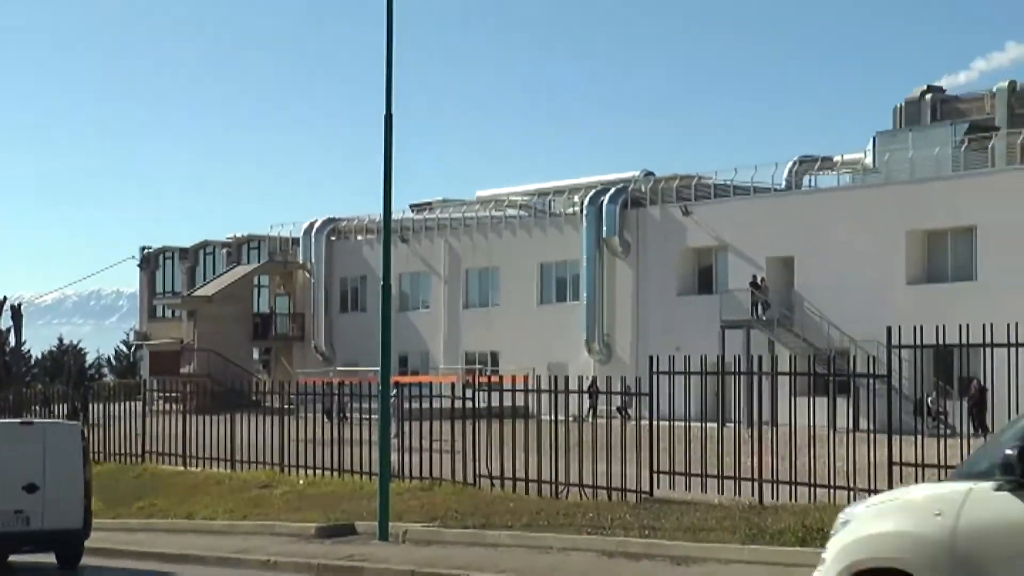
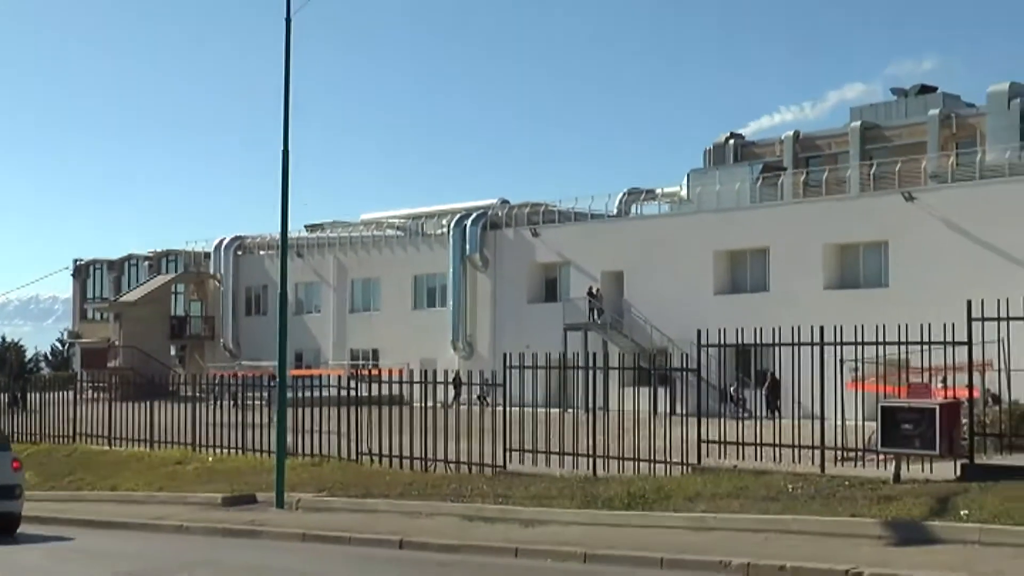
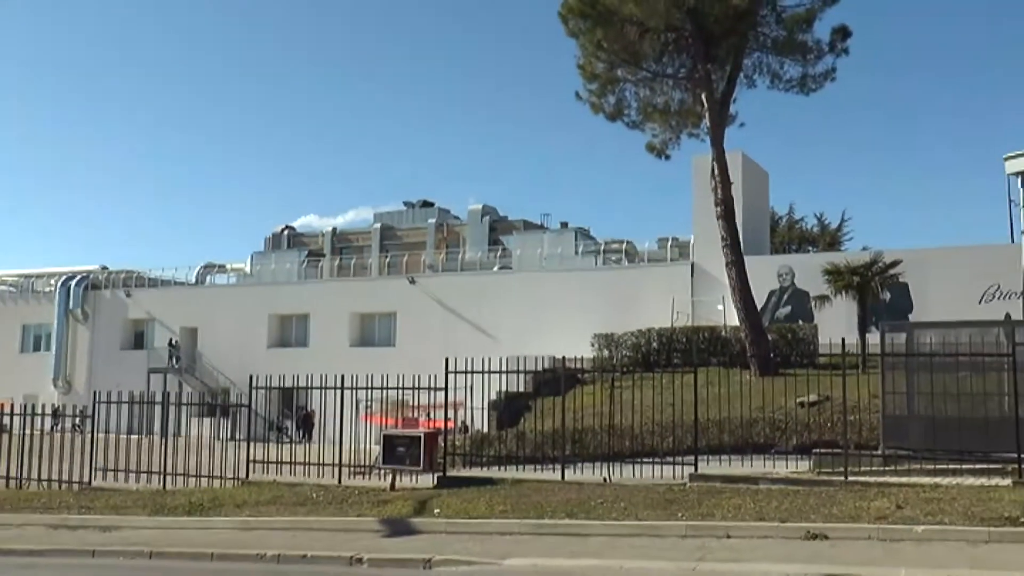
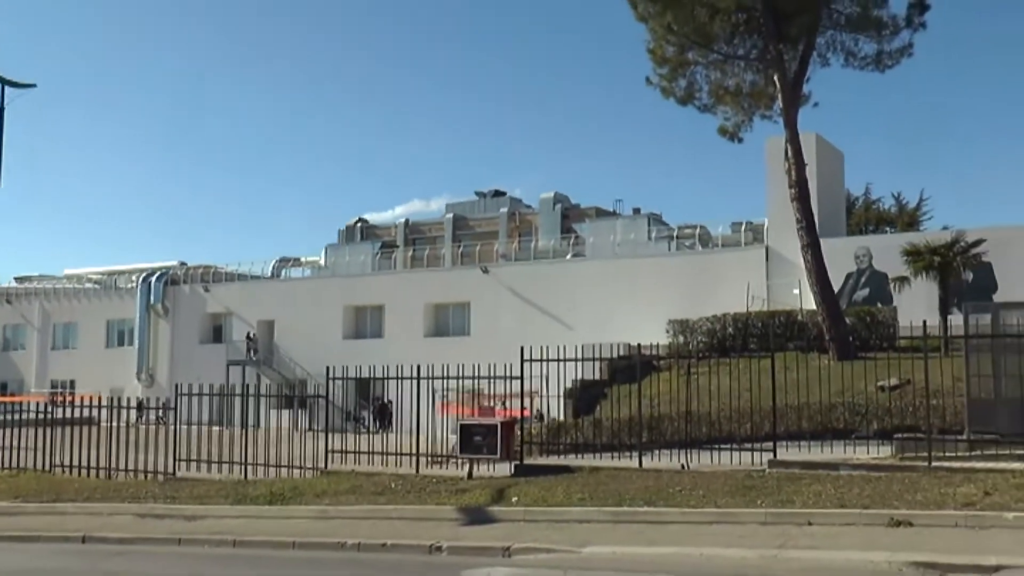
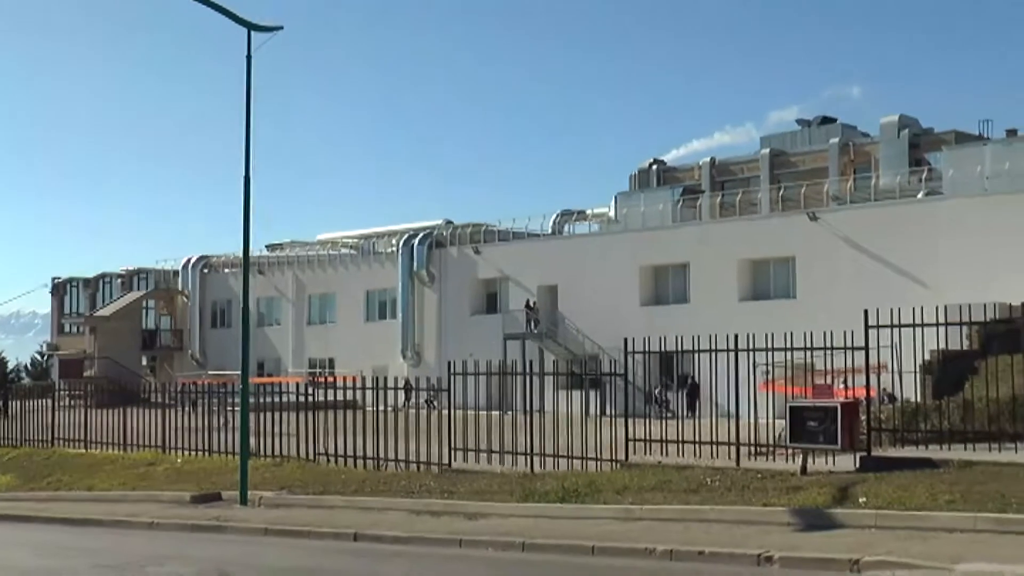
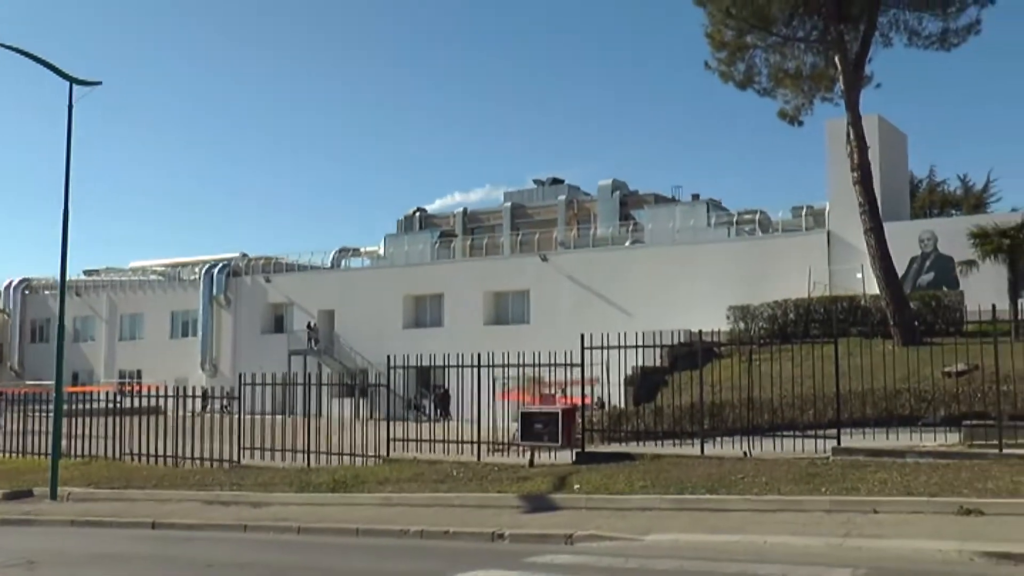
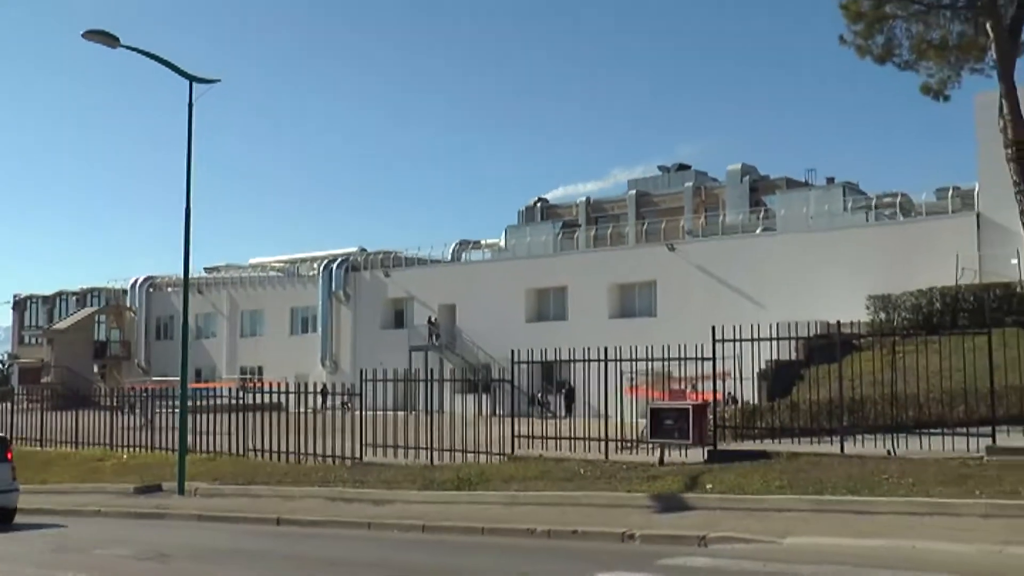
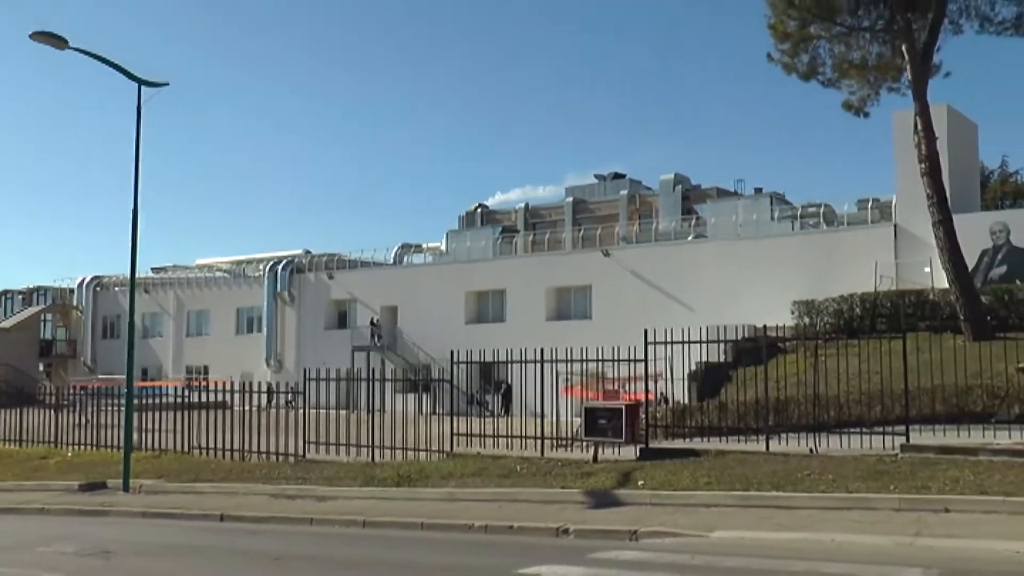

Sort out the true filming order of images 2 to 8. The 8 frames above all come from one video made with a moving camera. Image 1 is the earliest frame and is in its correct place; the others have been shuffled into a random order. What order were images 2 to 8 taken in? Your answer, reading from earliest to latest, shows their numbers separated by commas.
2, 5, 7, 8, 6, 4, 3
